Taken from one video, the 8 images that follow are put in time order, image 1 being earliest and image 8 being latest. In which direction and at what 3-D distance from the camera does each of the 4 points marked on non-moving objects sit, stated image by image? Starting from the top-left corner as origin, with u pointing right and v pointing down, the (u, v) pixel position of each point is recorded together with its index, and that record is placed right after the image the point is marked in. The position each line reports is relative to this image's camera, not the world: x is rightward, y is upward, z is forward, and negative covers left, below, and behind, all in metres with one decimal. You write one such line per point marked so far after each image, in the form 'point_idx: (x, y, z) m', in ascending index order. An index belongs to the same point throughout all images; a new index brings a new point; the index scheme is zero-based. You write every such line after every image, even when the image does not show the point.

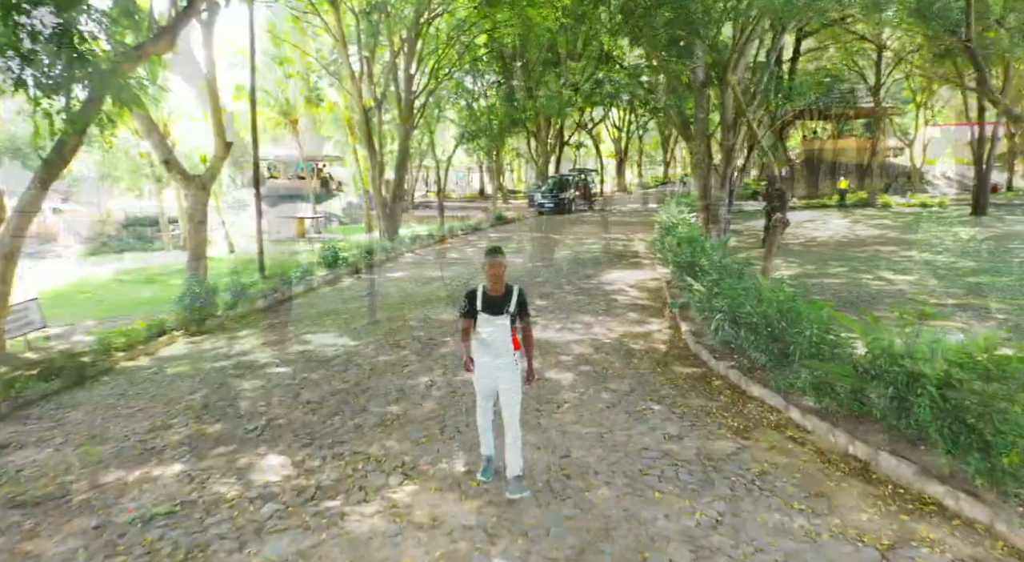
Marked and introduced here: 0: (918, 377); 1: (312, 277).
0: (+2.6, -0.6, +4.6) m
1: (-3.5, 0.0, +12.6) m
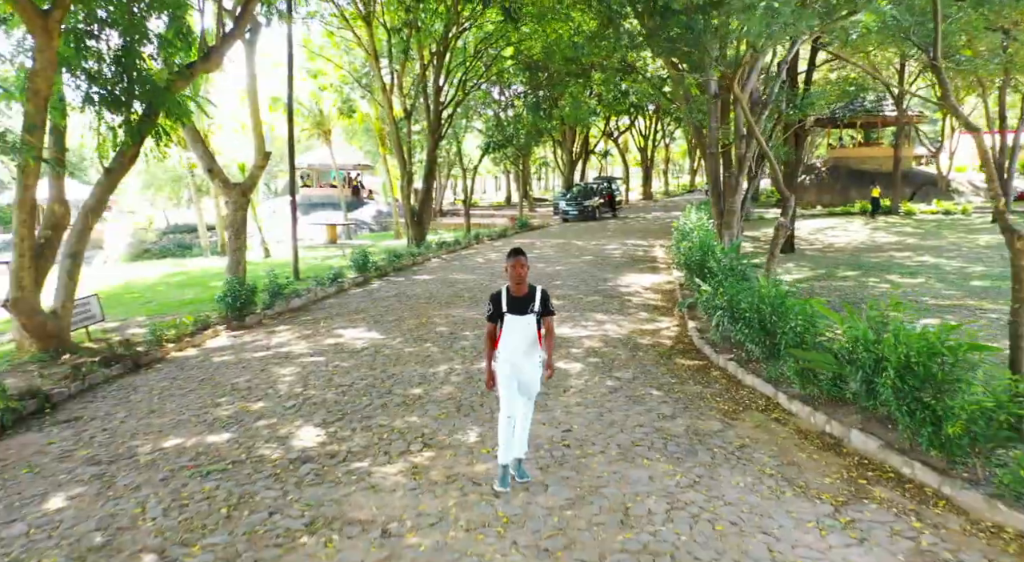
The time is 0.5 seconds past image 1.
0: (+2.6, -0.6, +5.1) m
1: (-3.1, 0.0, +13.4) m
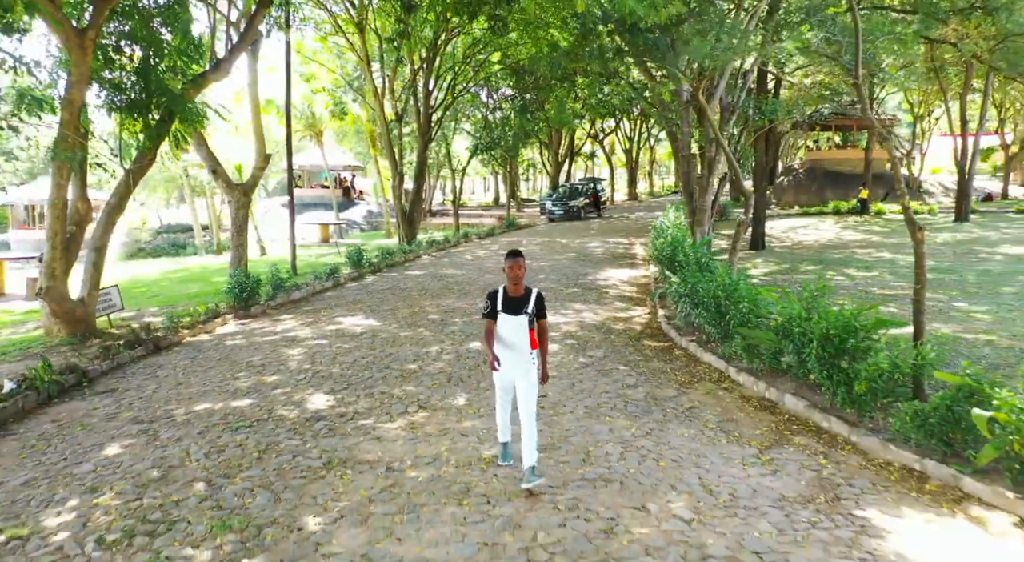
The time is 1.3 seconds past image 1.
0: (+2.5, -0.4, +6.0) m
1: (-3.4, +0.1, +14.2) m
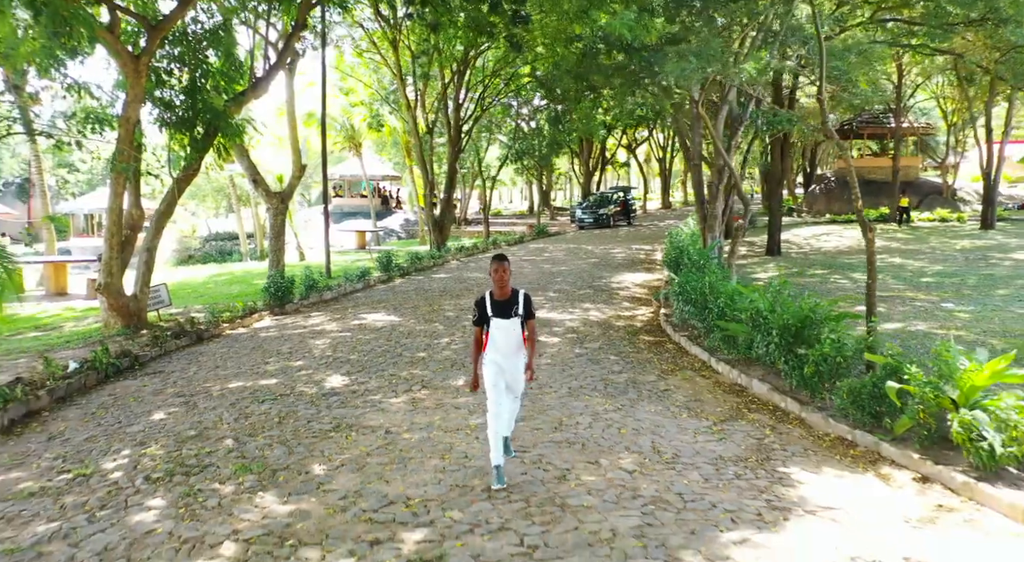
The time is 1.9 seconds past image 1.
0: (+2.4, -0.4, +6.6) m
1: (-3.0, +0.1, +15.2) m
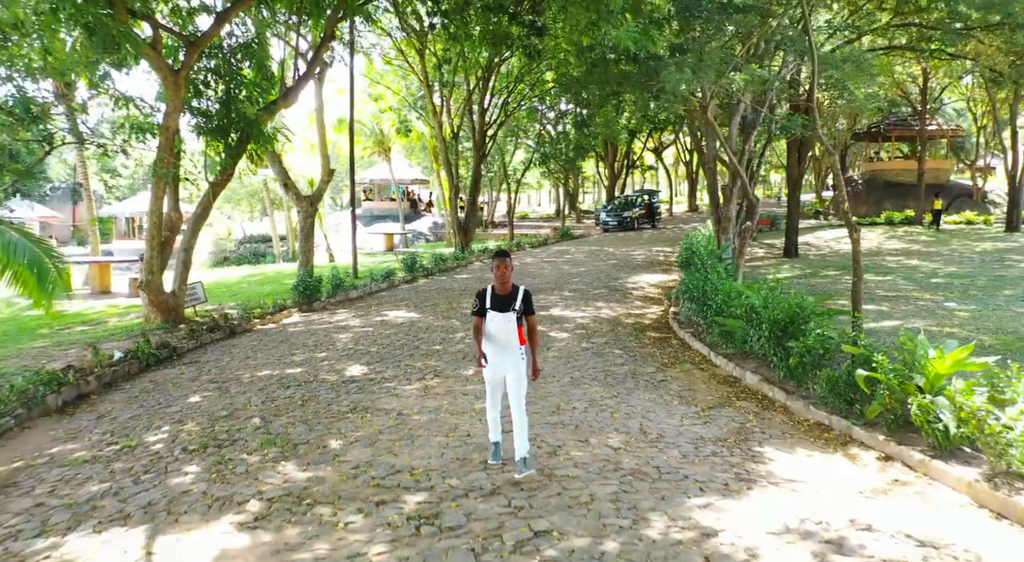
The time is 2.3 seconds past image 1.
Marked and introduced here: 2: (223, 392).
0: (+2.5, -0.4, +7.0) m
1: (-2.6, +0.1, +15.8) m
2: (-2.8, -1.1, +6.9) m
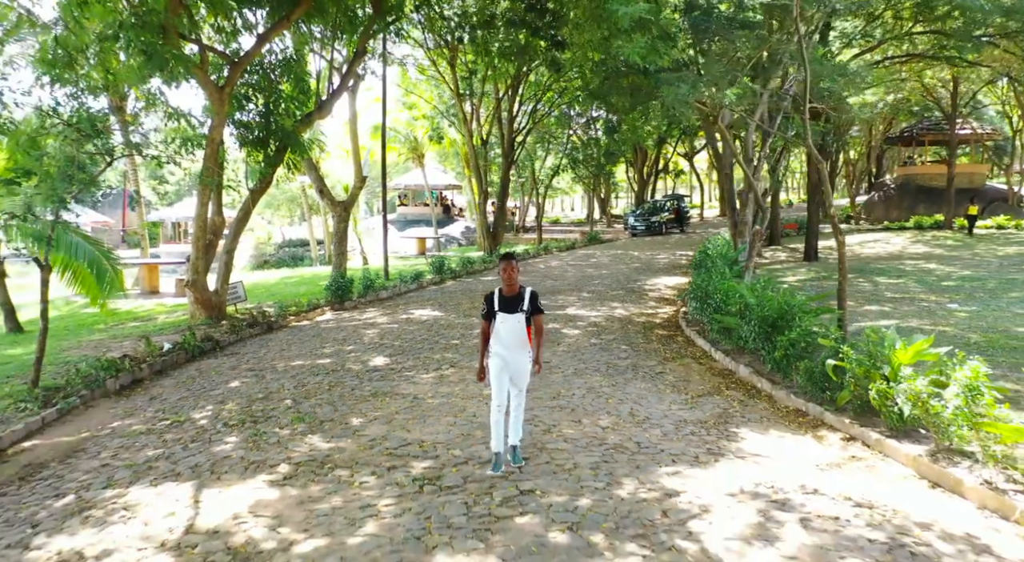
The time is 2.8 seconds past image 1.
0: (+2.6, -0.4, +7.5) m
1: (-2.1, 0.0, +16.5) m
2: (-2.7, -1.0, +7.7) m
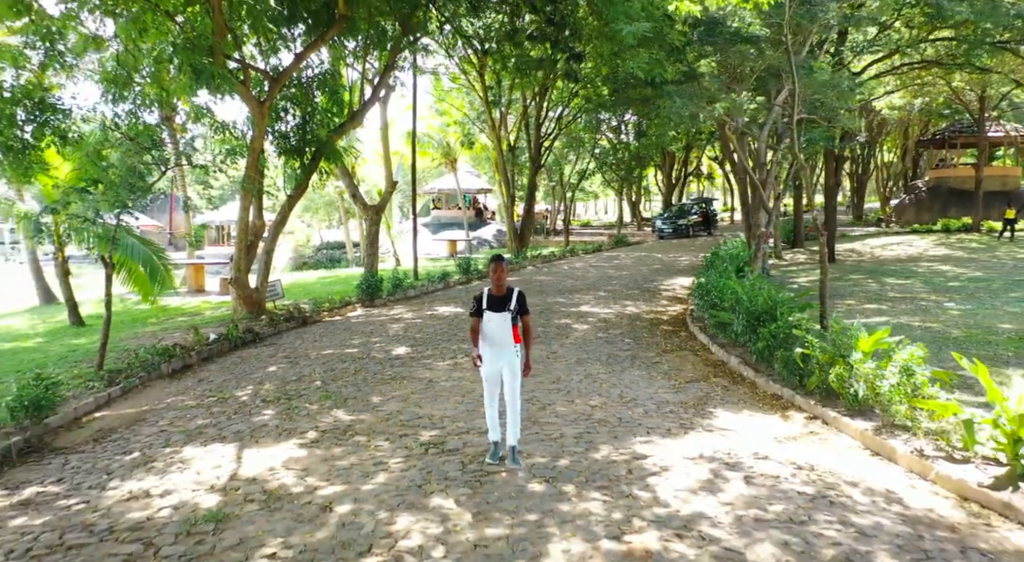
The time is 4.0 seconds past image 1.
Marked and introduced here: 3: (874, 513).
0: (+2.7, -0.3, +8.2) m
1: (-1.5, 0.0, +17.4) m
2: (-2.6, -1.0, +8.6) m
3: (+2.1, -1.3, +4.1) m
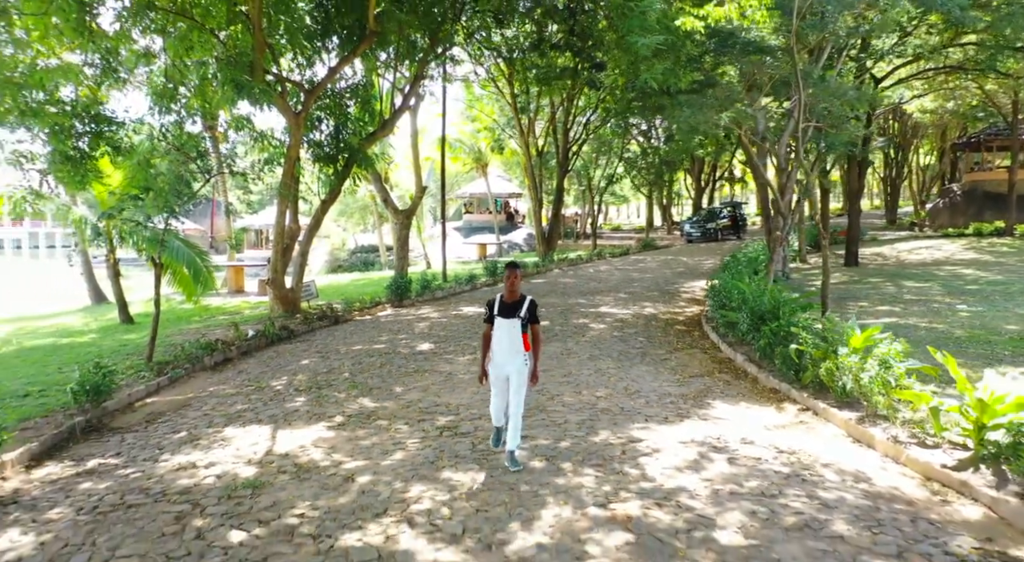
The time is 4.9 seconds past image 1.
0: (+2.8, -0.3, +8.6) m
1: (-0.9, 0.0, +17.9) m
2: (-2.4, -1.0, +9.2) m
3: (+2.1, -1.3, +4.5) m
